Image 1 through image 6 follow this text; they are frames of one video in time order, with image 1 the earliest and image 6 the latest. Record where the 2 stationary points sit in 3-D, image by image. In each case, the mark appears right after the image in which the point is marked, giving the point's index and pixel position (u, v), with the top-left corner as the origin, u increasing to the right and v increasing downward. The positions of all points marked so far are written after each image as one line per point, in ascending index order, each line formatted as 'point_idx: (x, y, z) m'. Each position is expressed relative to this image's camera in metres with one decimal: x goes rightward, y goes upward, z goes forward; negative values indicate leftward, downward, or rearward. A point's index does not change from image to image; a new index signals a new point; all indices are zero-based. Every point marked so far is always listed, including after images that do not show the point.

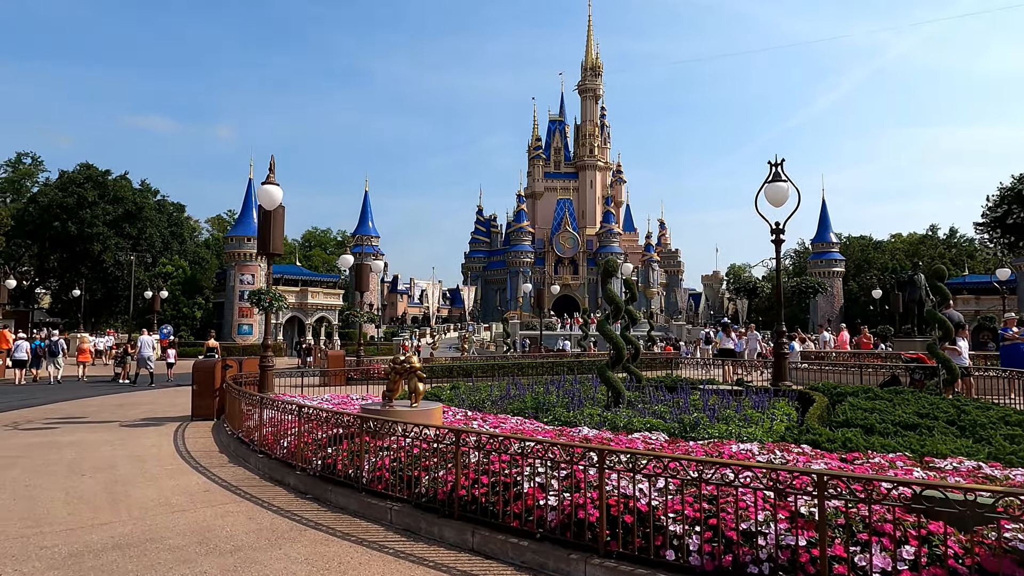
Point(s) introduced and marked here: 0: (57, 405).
0: (-11.0, -2.8, +15.2) m
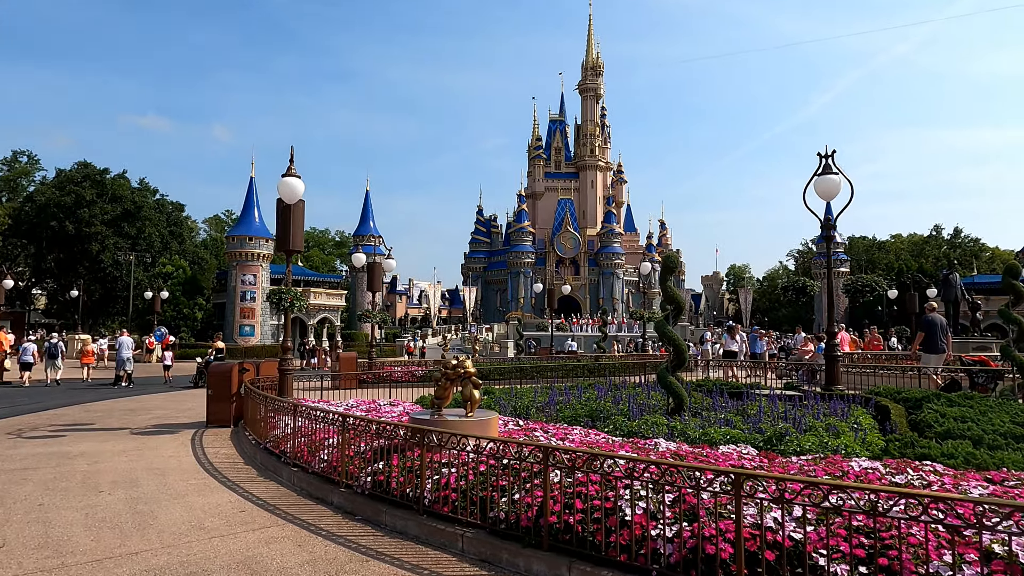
0: (-10.4, -2.8, +14.5) m
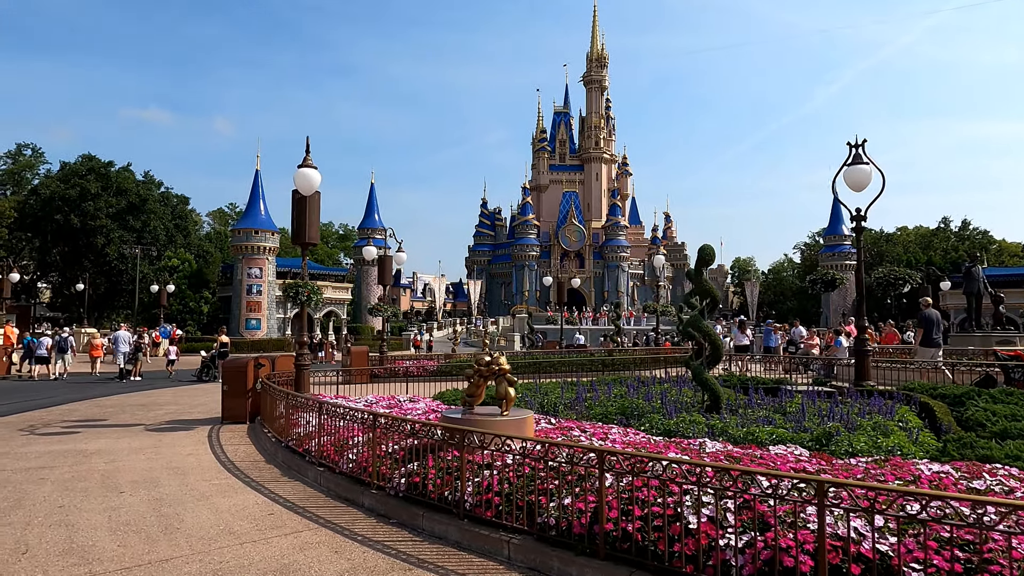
0: (-10.0, -2.7, +14.3) m
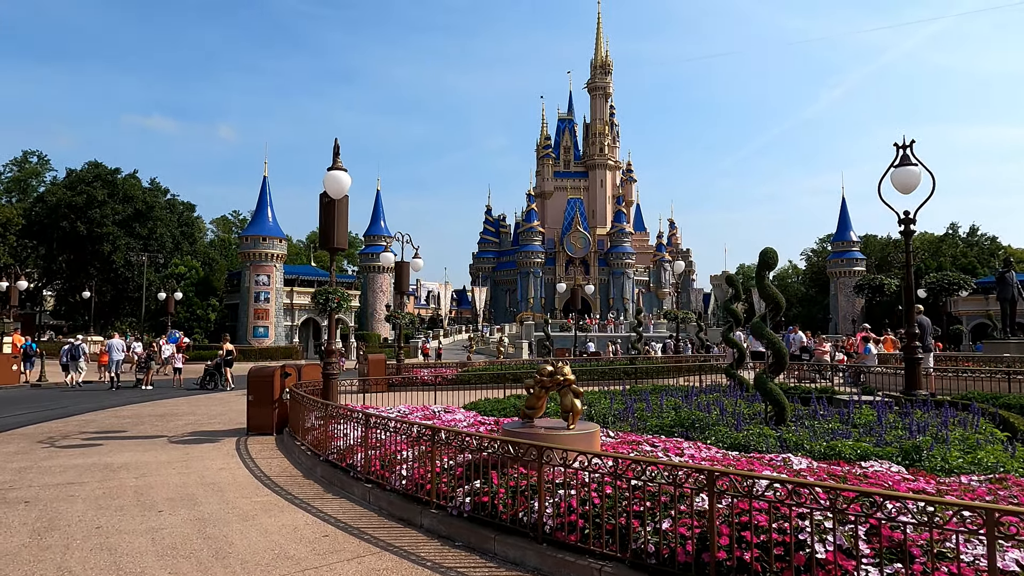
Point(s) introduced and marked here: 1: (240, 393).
0: (-9.4, -2.8, +13.9) m
1: (-8.2, -3.2, +19.1) m
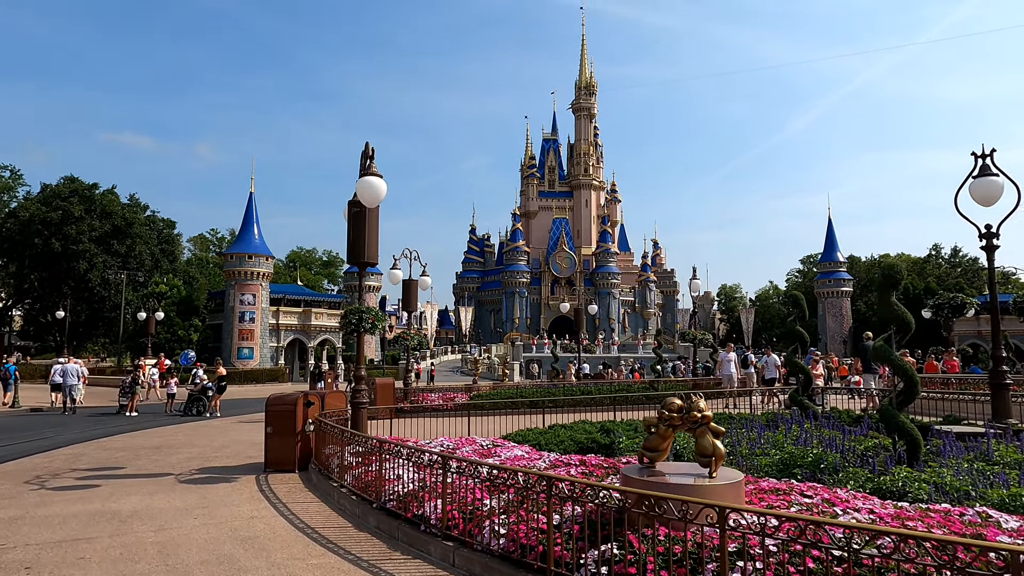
0: (-8.7, -3.2, +12.5) m
1: (-7.7, -3.7, +17.7) m
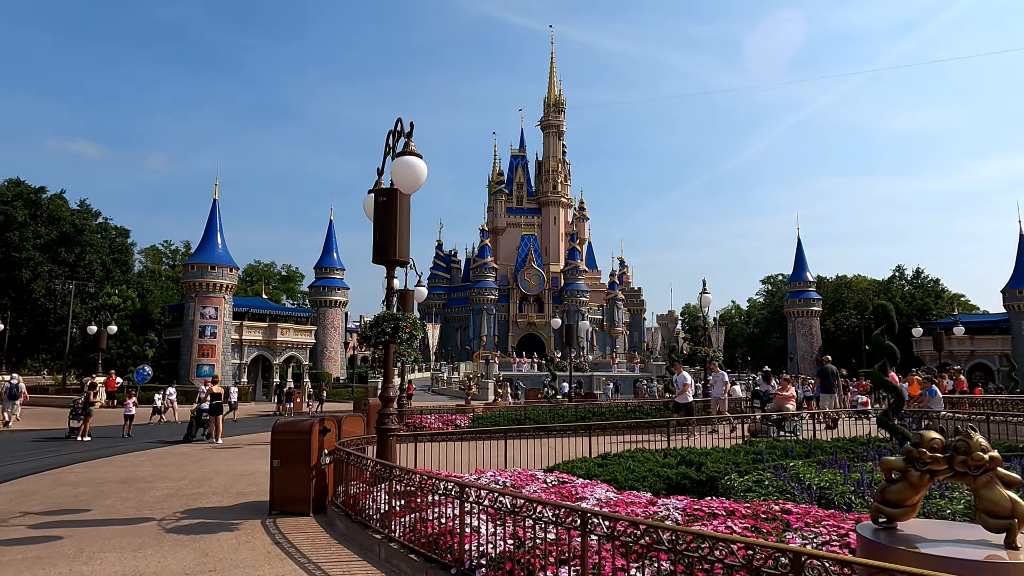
0: (-8.1, -3.3, +10.4) m
1: (-7.4, -3.9, +15.6) m
